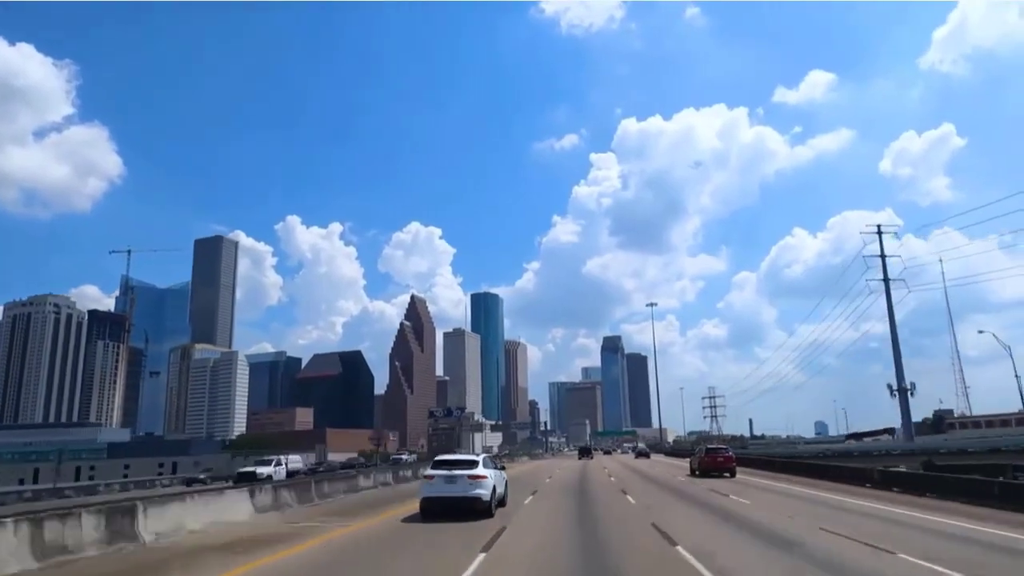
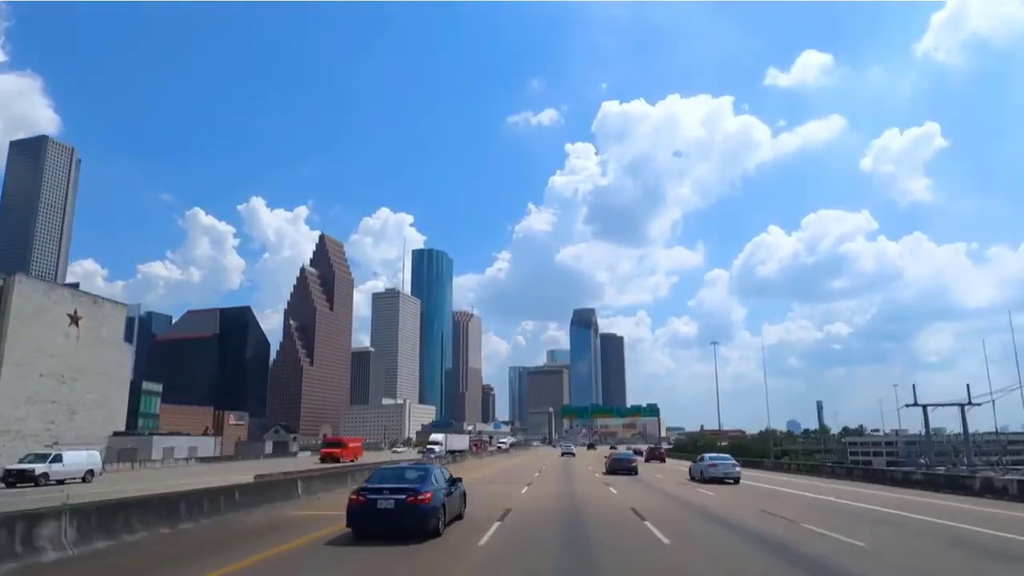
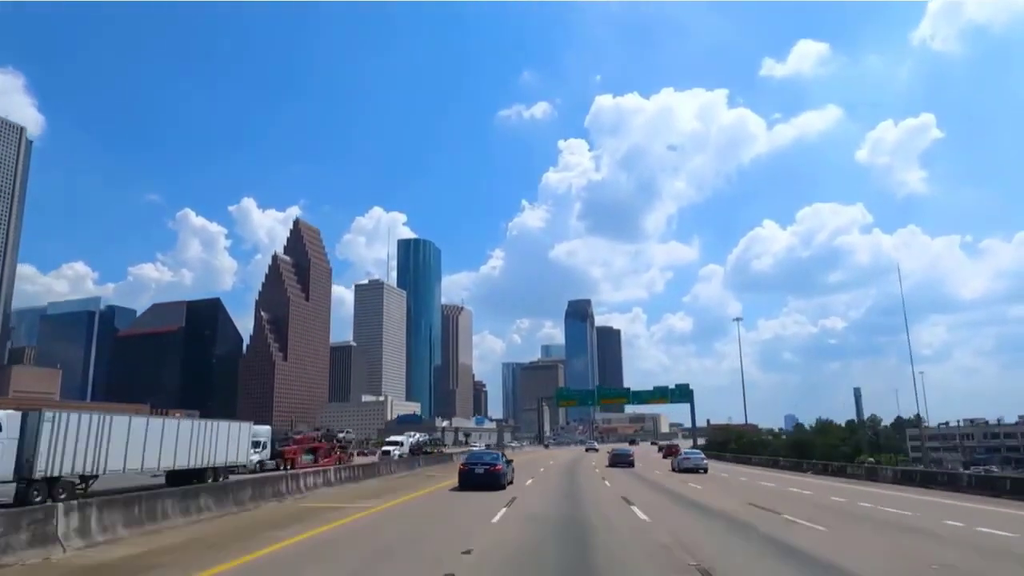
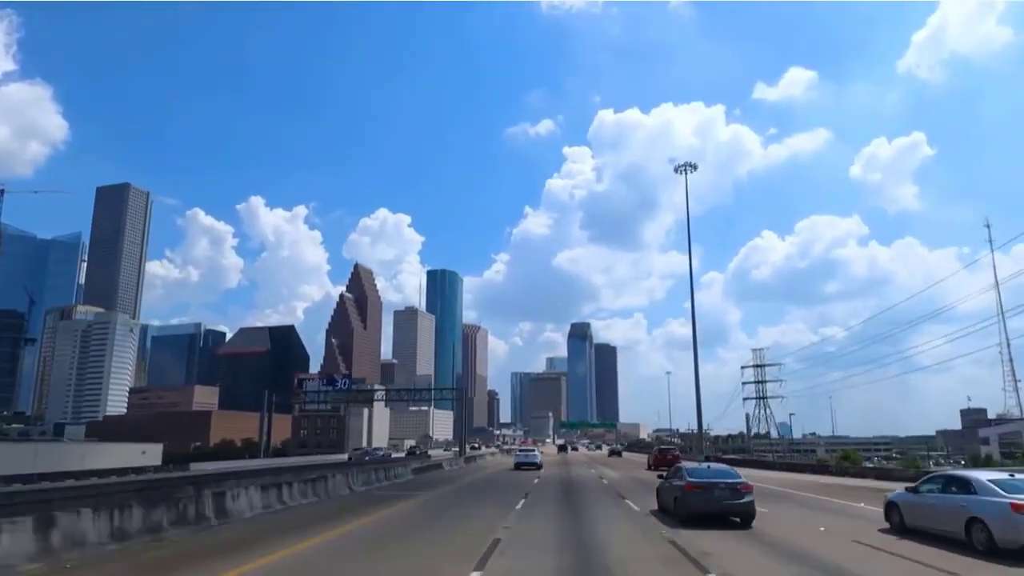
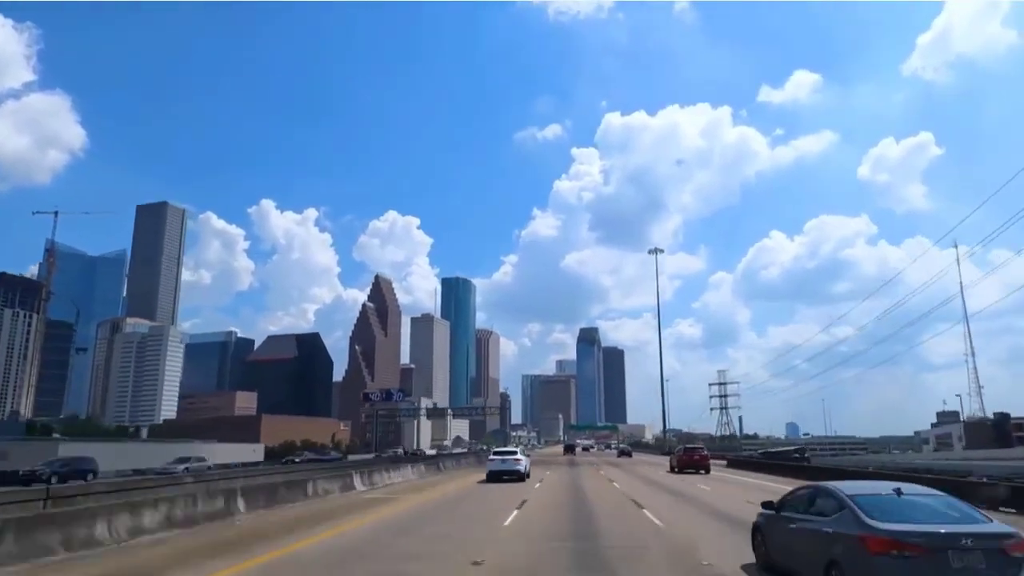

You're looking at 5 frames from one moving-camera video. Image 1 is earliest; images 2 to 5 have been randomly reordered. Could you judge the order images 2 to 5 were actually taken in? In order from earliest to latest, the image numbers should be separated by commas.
5, 4, 2, 3
